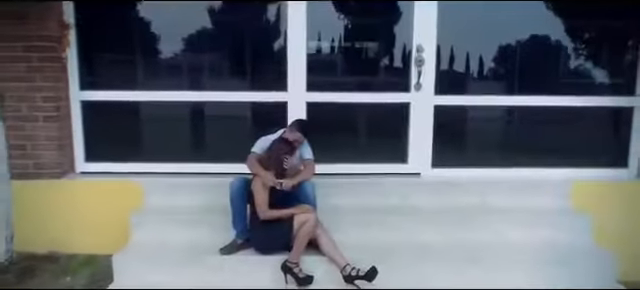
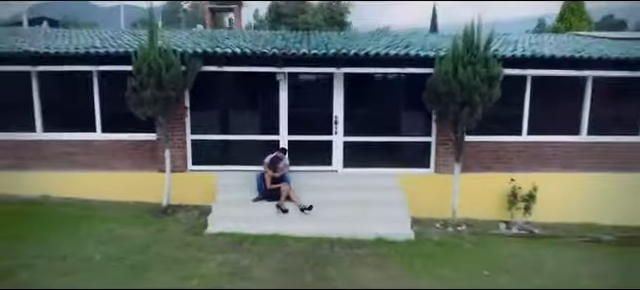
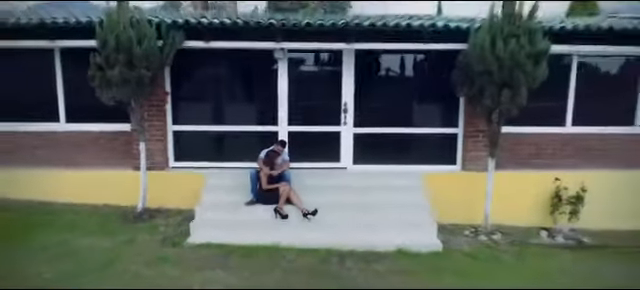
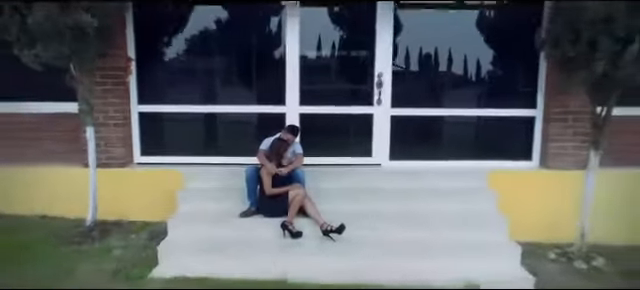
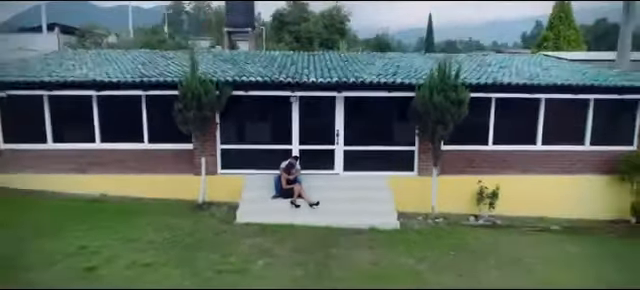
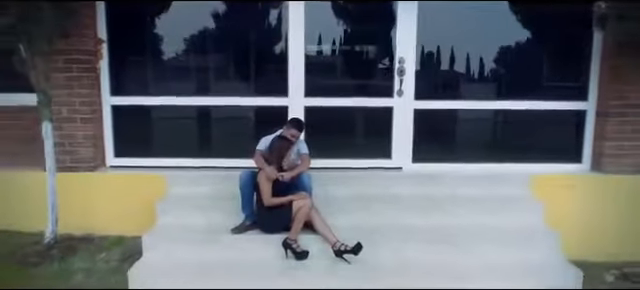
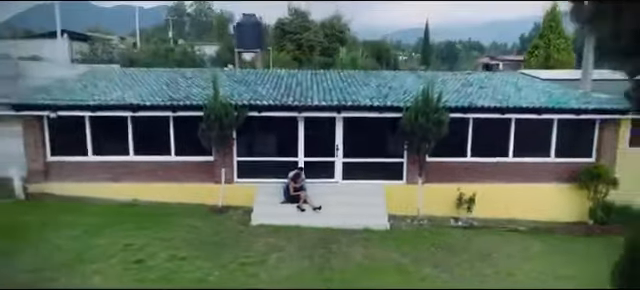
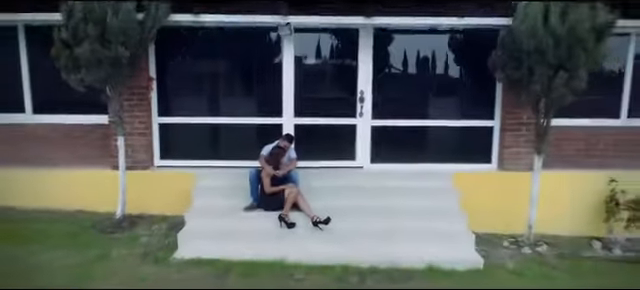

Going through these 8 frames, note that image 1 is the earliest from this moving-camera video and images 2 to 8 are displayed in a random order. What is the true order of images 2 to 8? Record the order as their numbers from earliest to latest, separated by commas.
6, 4, 8, 3, 2, 5, 7
